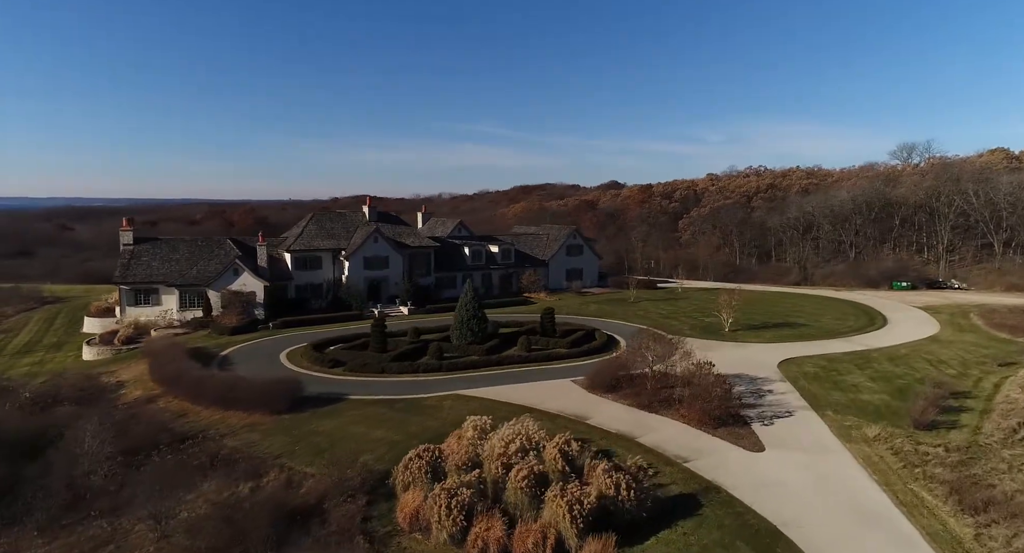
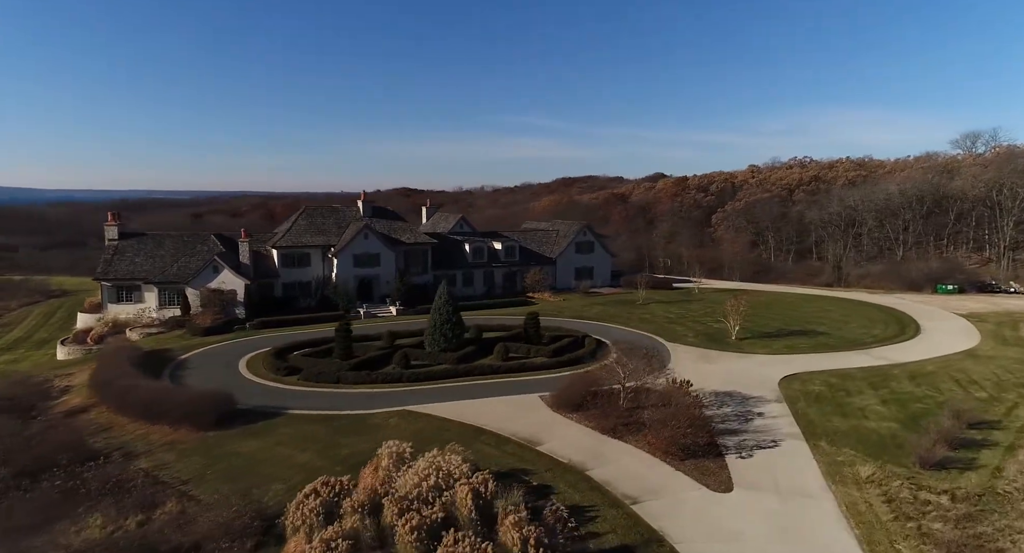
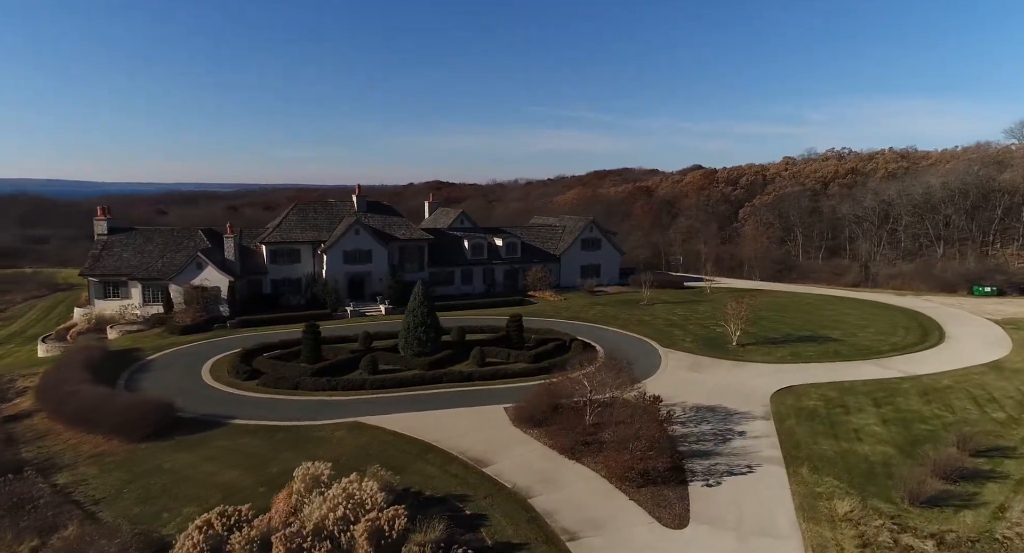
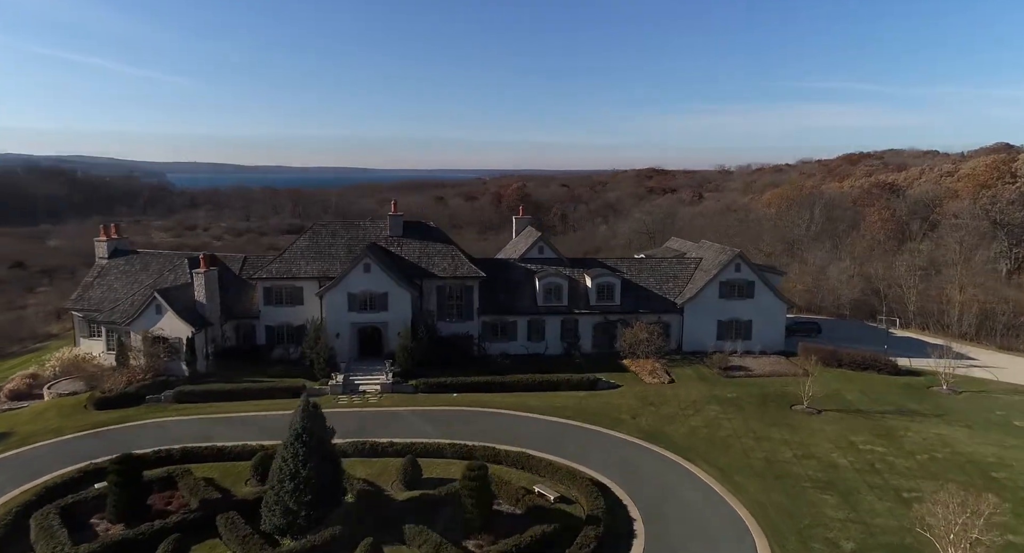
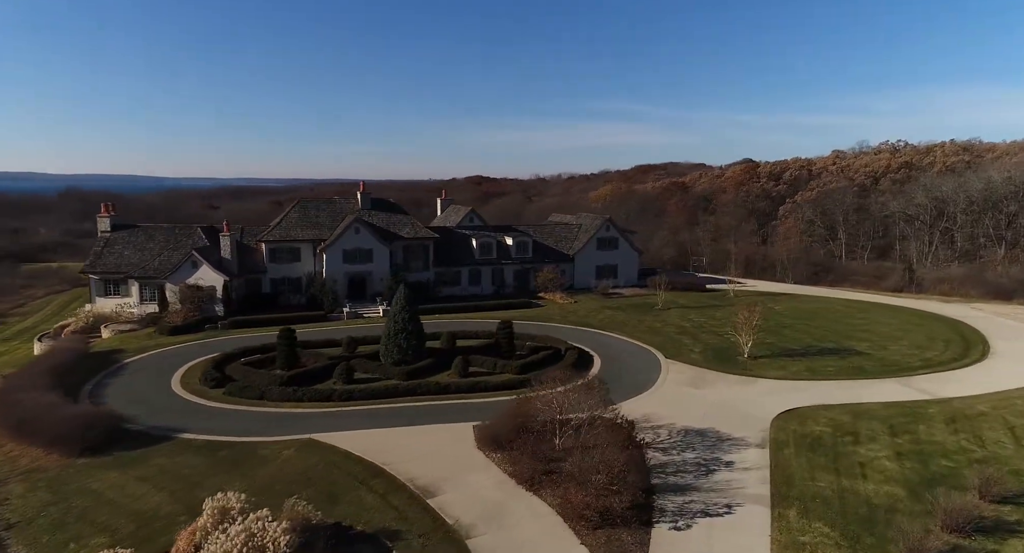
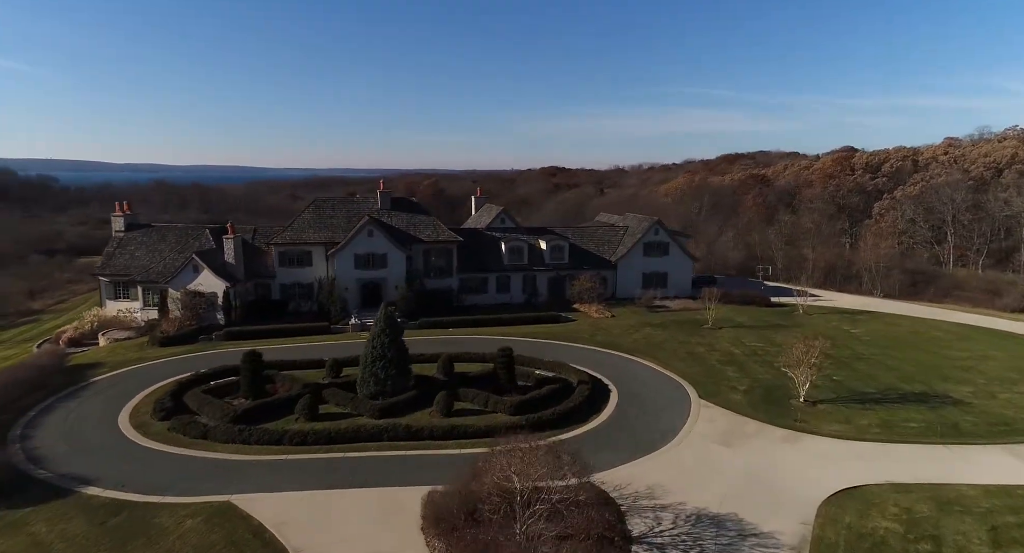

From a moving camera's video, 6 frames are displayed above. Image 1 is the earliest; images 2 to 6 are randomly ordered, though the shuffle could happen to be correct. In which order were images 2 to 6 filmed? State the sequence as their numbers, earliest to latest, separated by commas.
2, 3, 5, 6, 4
